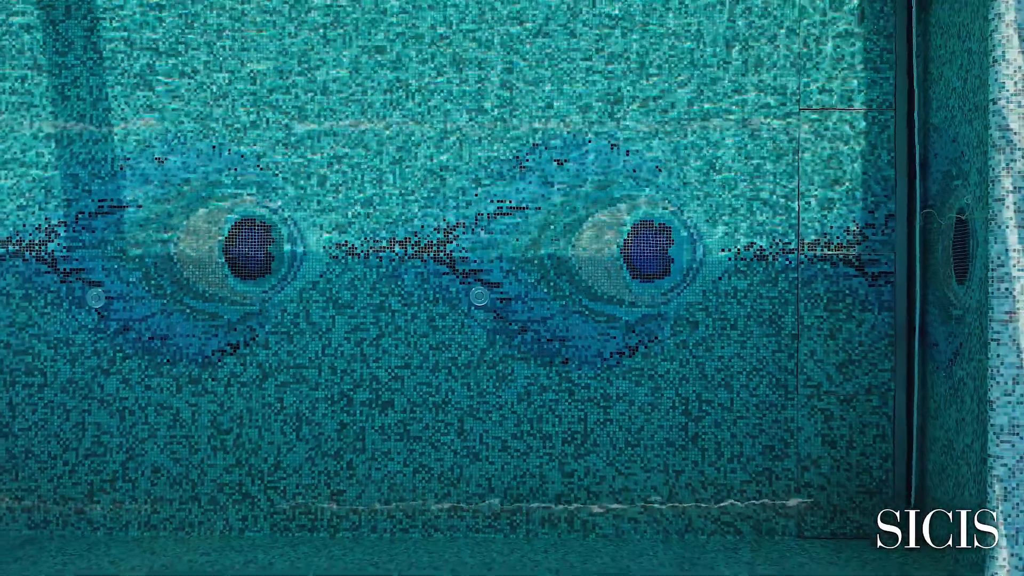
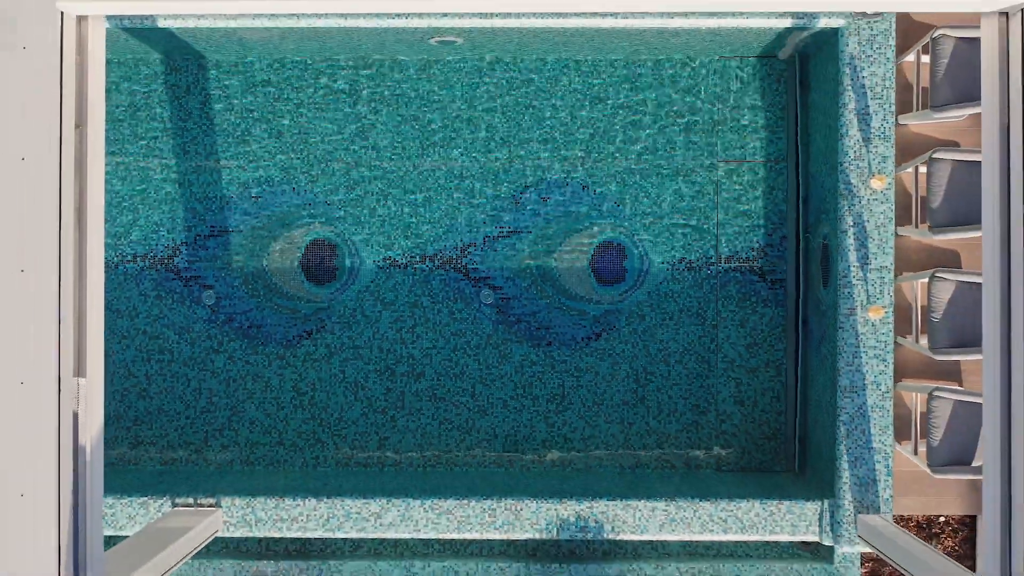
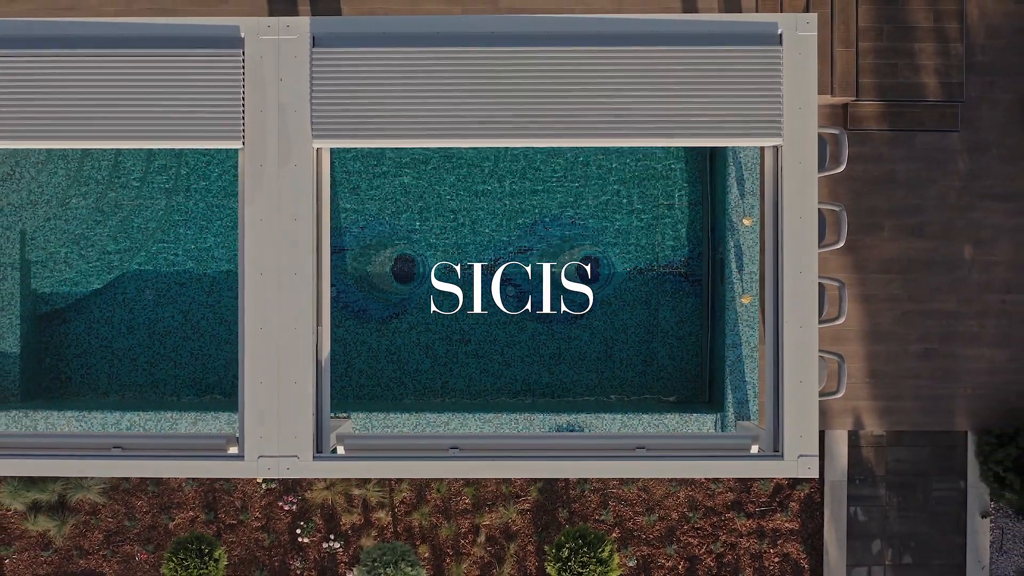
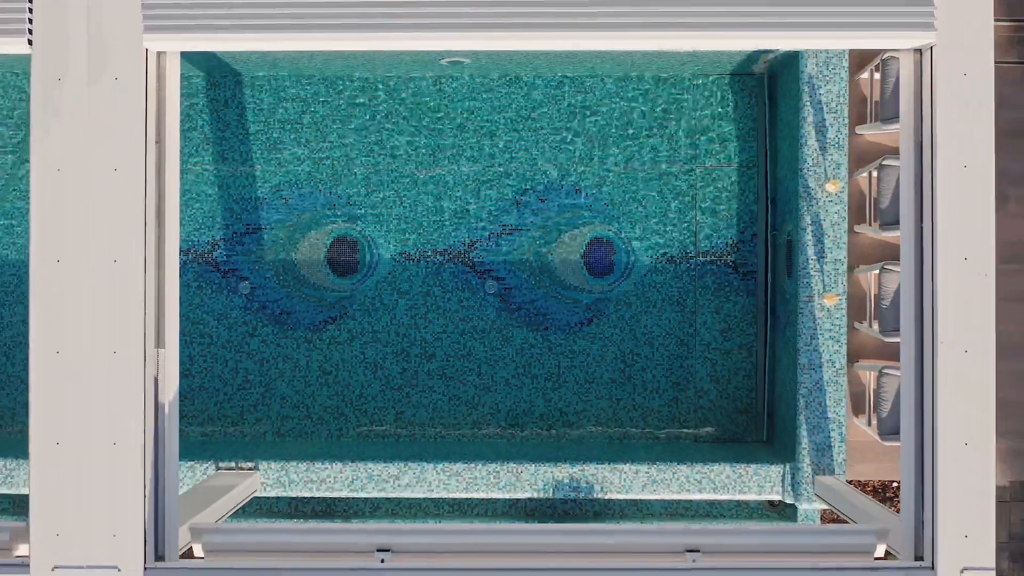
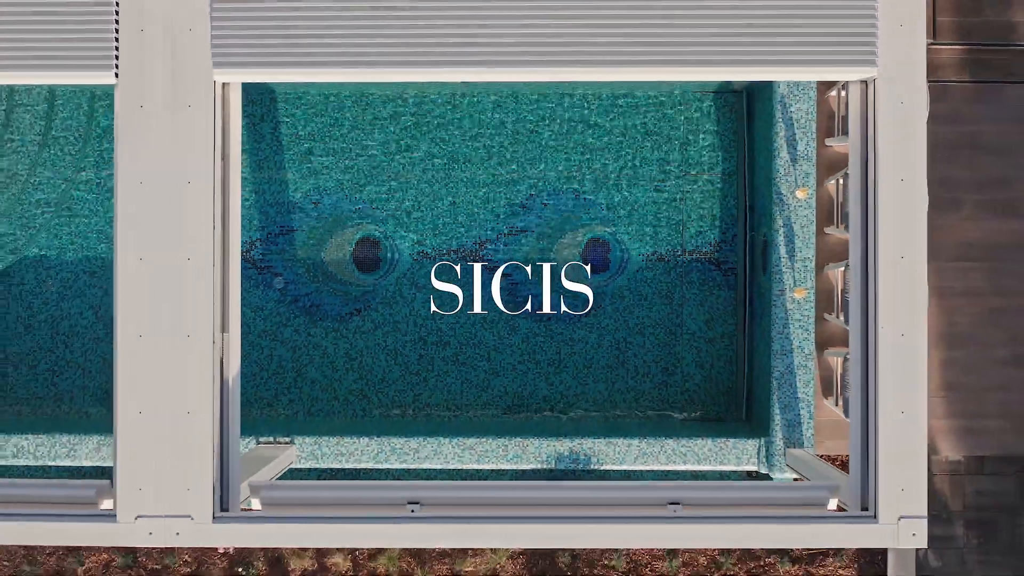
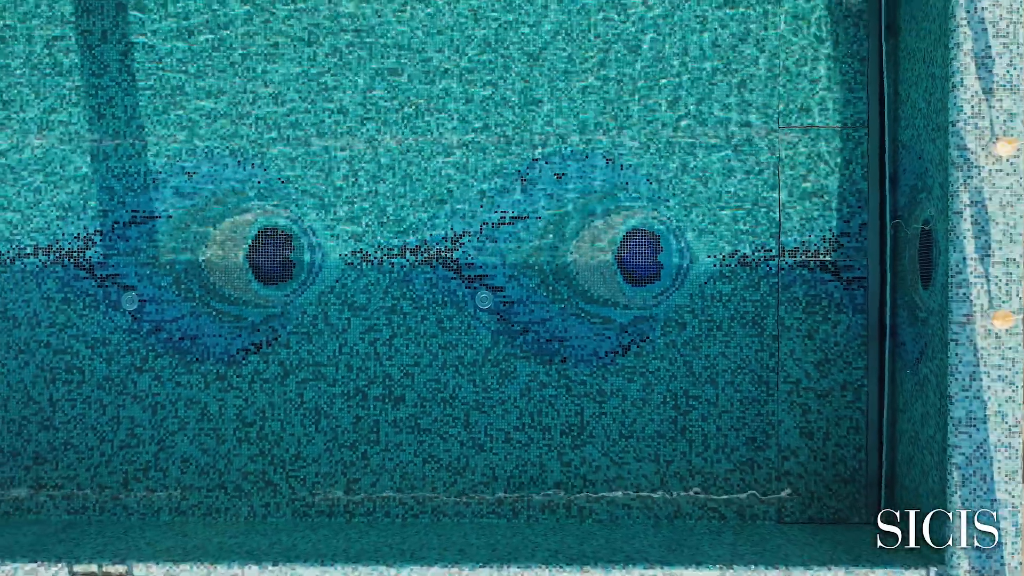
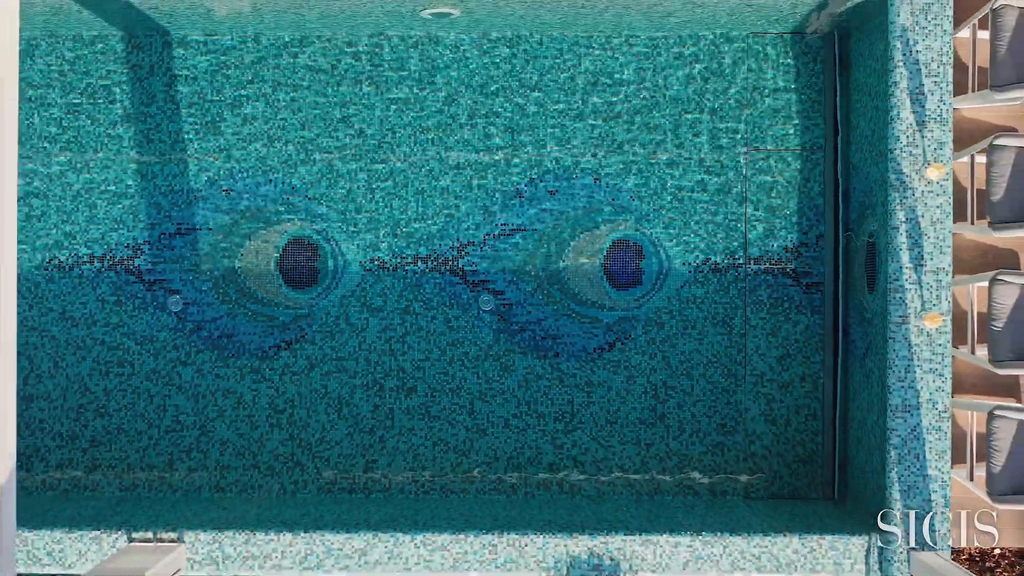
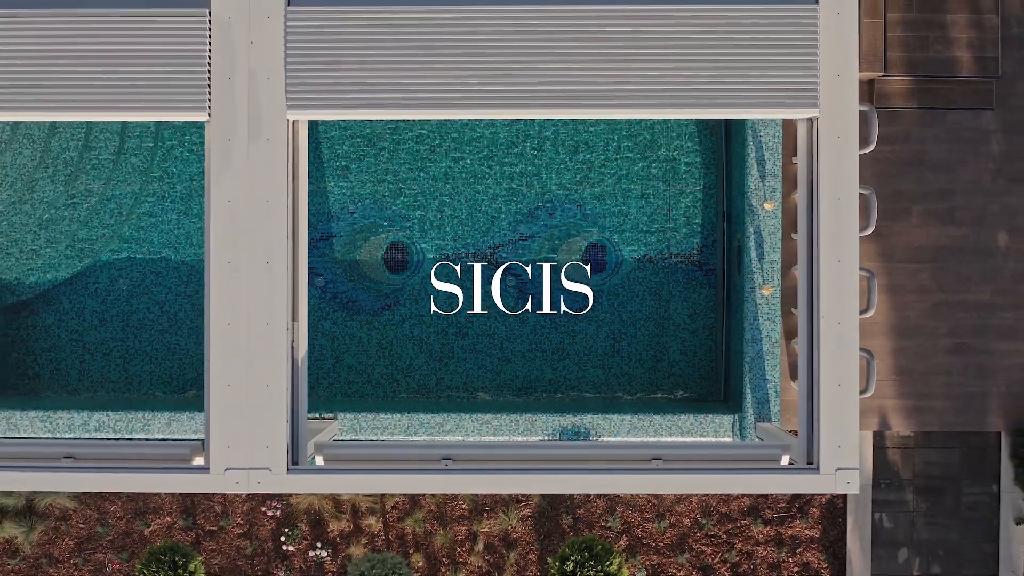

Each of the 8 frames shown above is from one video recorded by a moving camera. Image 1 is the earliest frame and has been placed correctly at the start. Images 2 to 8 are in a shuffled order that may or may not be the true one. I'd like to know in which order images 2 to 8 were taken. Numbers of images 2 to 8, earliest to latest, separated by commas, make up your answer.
6, 7, 2, 4, 5, 8, 3
